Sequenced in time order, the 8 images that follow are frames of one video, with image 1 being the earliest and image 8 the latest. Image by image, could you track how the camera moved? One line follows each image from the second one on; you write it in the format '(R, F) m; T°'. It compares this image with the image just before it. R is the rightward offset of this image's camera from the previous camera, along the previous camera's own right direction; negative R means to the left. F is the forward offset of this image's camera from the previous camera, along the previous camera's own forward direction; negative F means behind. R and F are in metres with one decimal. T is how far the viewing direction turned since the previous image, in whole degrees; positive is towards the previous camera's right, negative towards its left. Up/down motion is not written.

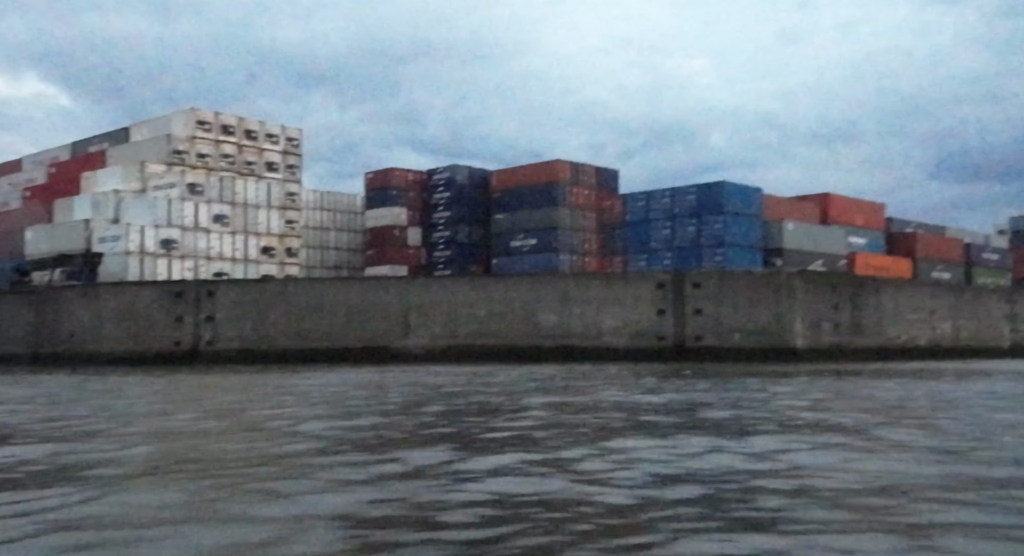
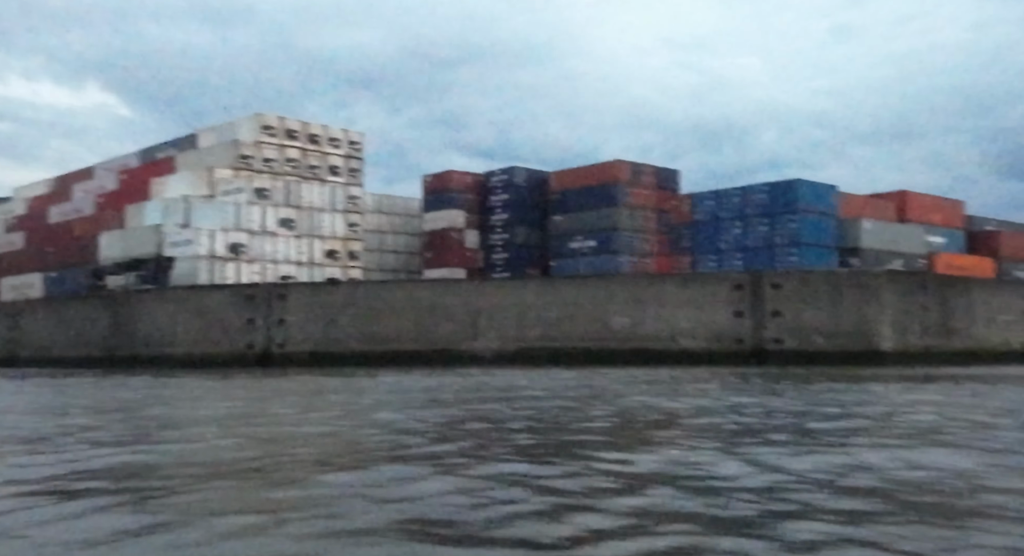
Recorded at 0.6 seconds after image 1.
(-0.3, 0.0) m; -3°
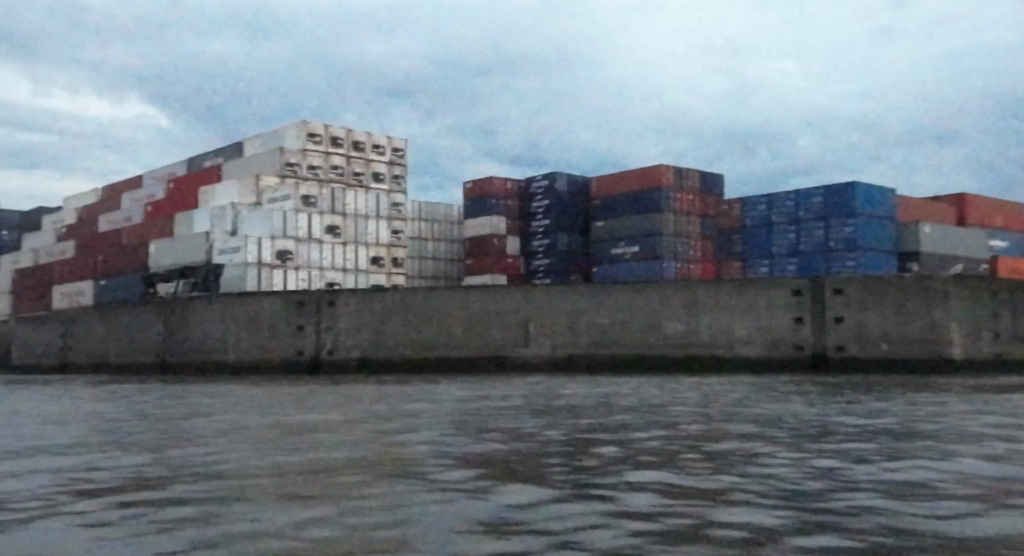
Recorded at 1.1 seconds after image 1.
(-0.2, +0.1) m; -2°
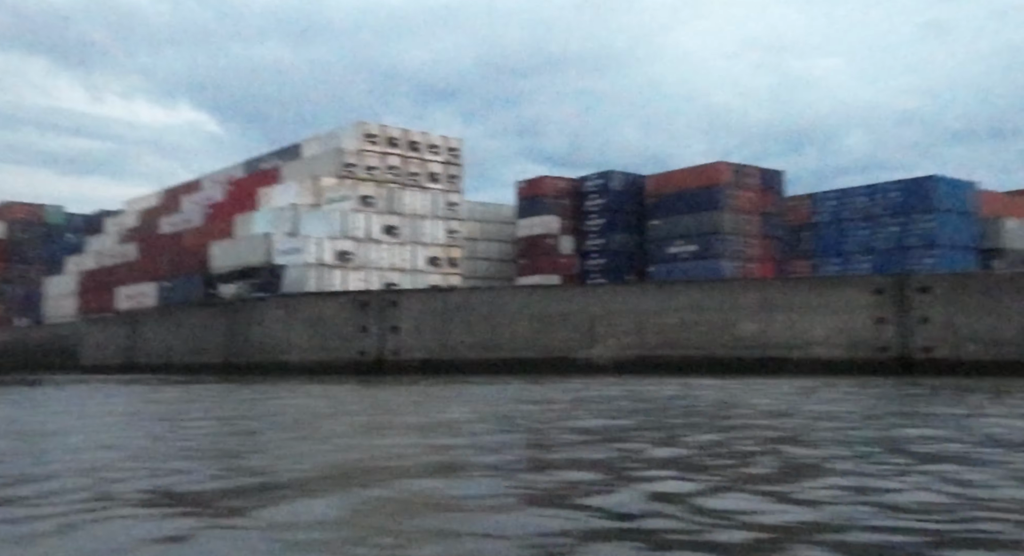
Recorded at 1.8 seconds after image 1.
(-0.3, +0.2) m; -3°
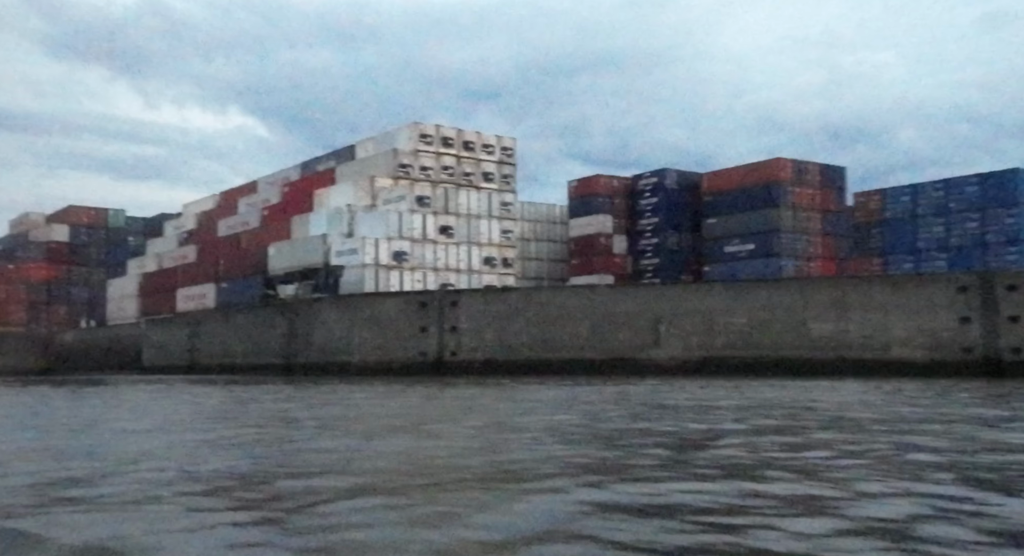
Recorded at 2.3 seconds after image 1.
(-0.3, +0.2) m; -3°
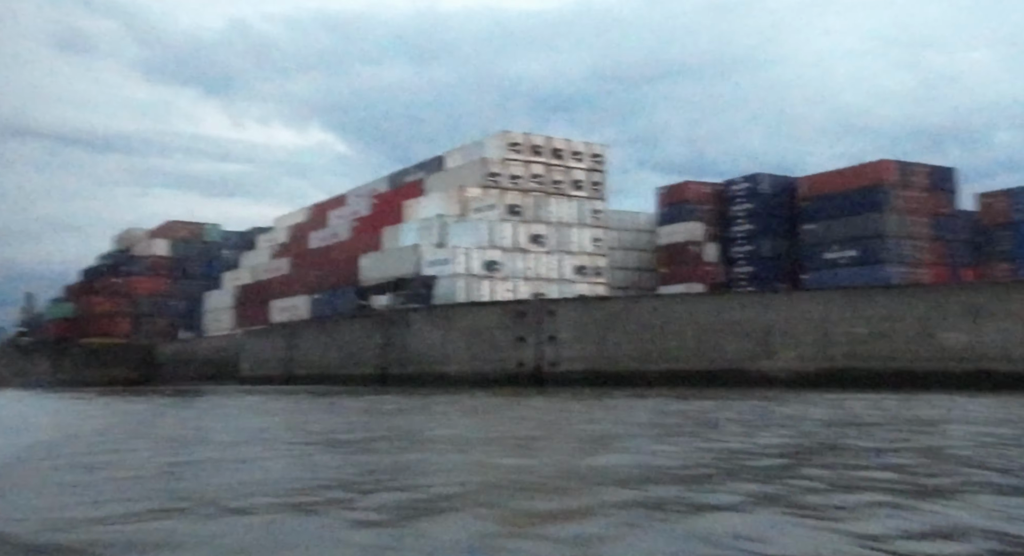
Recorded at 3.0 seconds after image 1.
(-0.4, +0.5) m; -4°
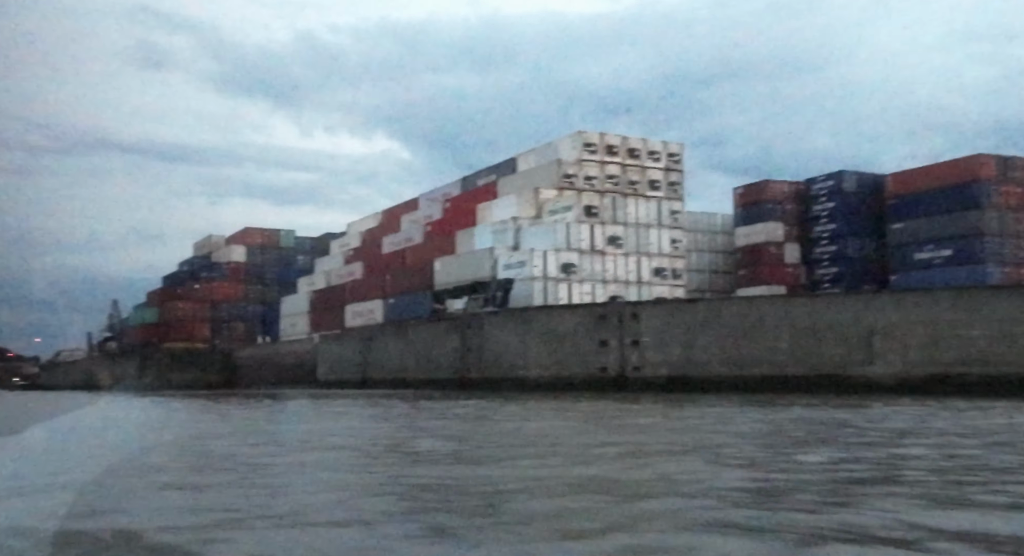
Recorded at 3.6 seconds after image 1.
(-0.2, +0.6) m; -4°
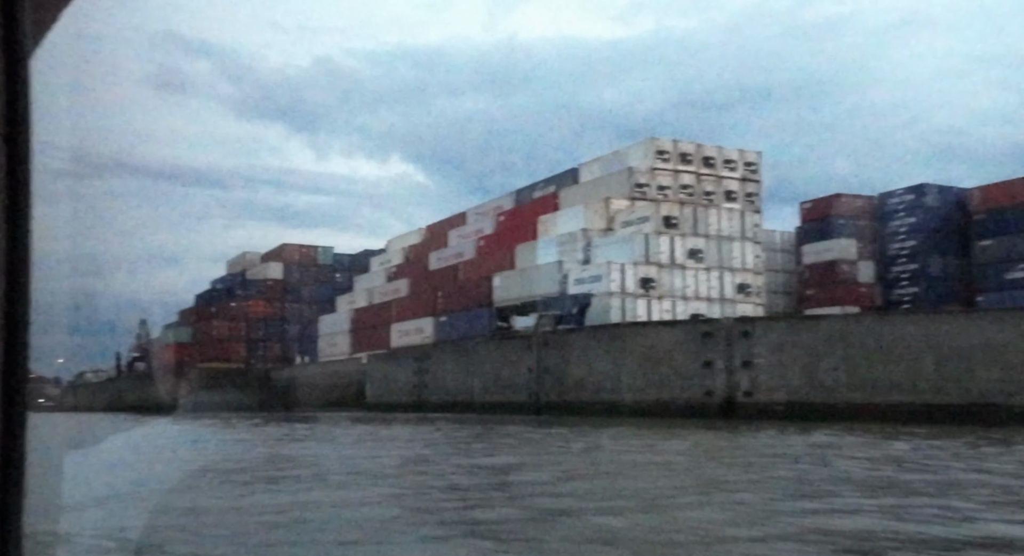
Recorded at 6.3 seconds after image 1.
(-1.2, +2.1) m; -1°
